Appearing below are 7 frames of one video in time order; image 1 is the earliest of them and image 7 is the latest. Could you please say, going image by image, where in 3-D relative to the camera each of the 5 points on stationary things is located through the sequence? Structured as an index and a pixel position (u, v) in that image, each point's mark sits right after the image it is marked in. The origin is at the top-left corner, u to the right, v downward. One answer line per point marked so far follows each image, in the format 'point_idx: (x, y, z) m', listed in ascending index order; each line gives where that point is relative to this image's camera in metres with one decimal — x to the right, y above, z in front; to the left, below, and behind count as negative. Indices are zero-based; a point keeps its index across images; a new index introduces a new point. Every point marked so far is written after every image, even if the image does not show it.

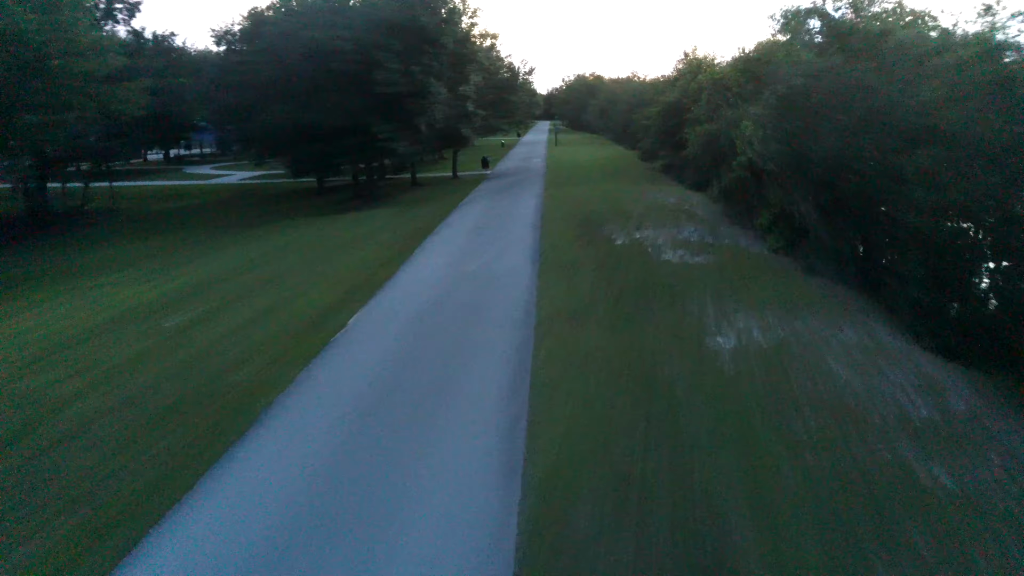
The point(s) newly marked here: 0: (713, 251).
0: (+4.1, +0.8, +16.0) m
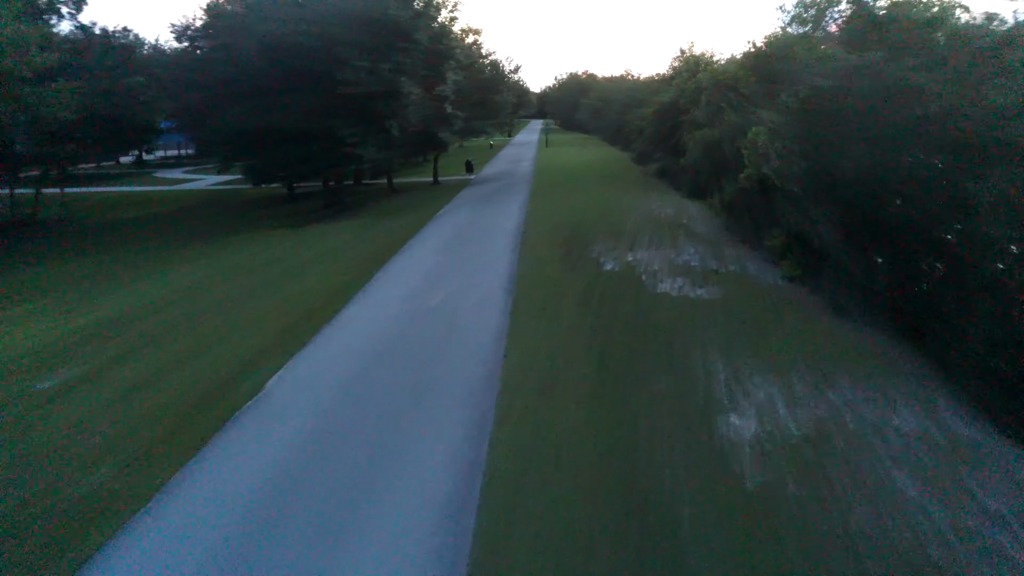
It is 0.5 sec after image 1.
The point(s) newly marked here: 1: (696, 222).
0: (+3.6, +0.2, +13.7) m
1: (+4.5, +1.5, +19.4) m
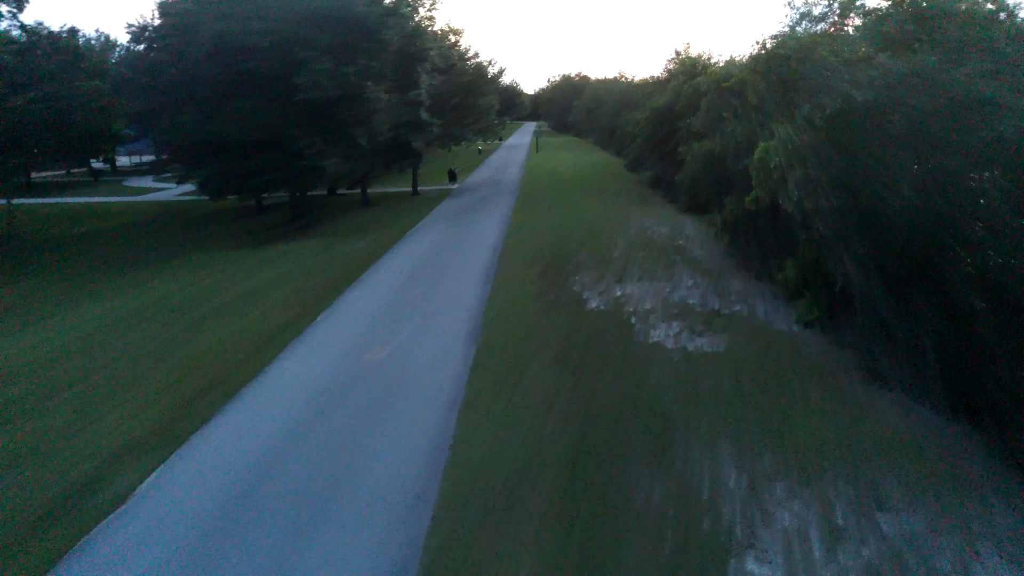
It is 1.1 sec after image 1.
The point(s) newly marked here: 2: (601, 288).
0: (+3.1, -0.5, +11.5) m
1: (+3.9, +0.9, +17.2) m
2: (+1.5, 0.0, +13.9) m
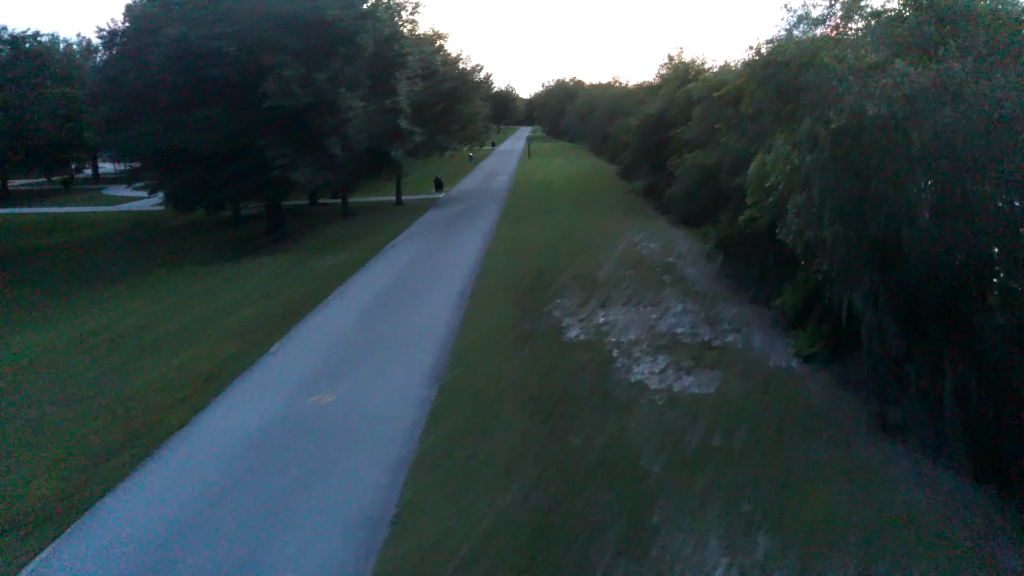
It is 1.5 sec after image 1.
0: (+2.7, -0.9, +10.4) m
1: (+3.5, +0.4, +16.1) m
2: (+1.1, -0.4, +12.8) m
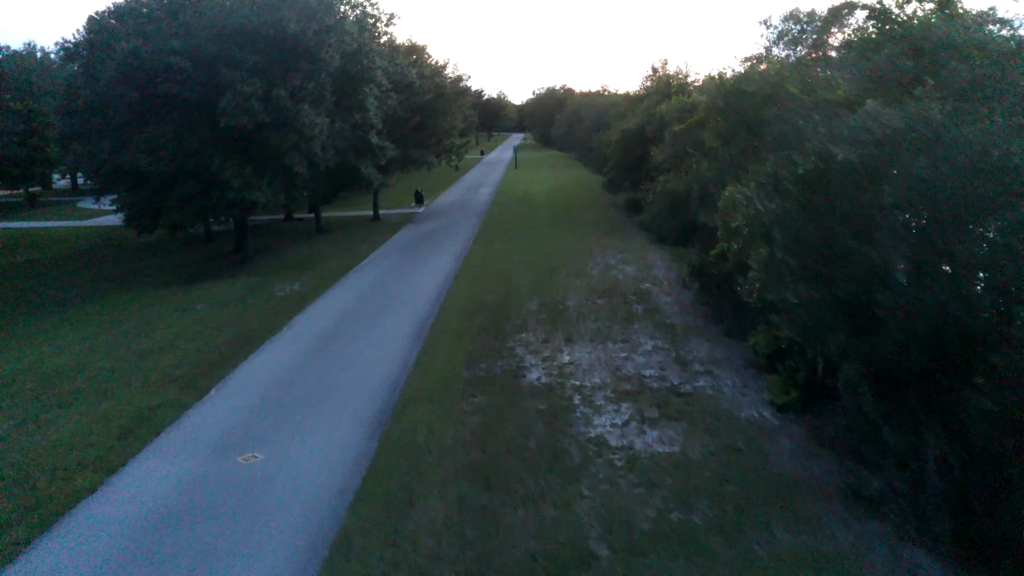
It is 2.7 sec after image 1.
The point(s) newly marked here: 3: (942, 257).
0: (+2.1, -1.4, +9.6) m
1: (+2.8, -0.1, +15.3) m
2: (+0.5, -1.0, +12.0) m
3: (+3.4, +0.2, +6.2) m
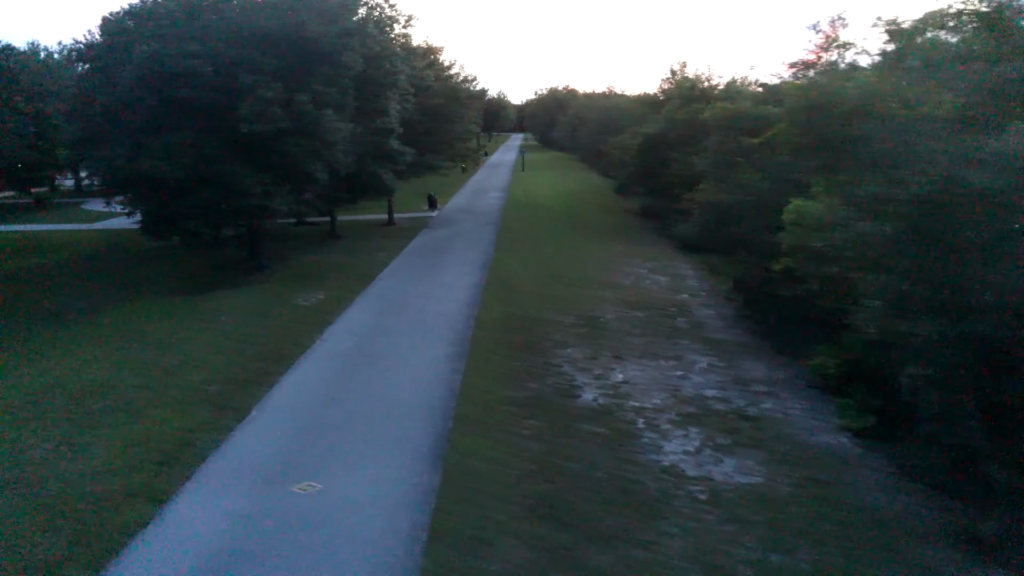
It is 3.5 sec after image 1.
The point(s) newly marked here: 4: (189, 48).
0: (+2.8, -1.7, +9.2) m
1: (+3.5, -0.4, +14.9) m
2: (+1.2, -1.2, +11.6) m
3: (+4.1, 0.0, +5.8) m
4: (-8.1, +6.1, +20.1) m
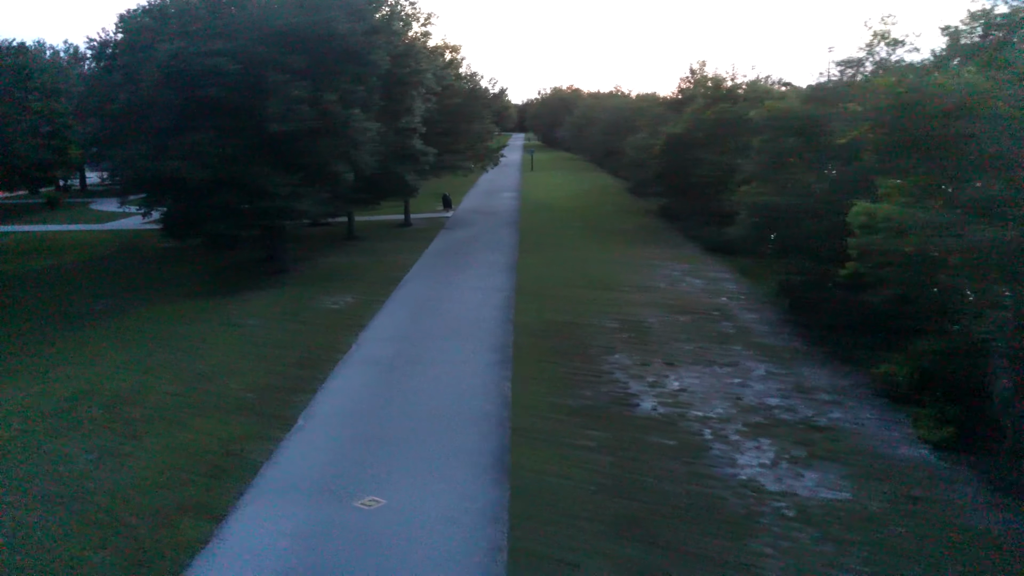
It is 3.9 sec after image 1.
0: (+3.5, -1.7, +8.9) m
1: (+4.3, -0.4, +14.6) m
2: (+1.9, -1.3, +11.2) m
3: (+4.9, -0.1, +5.5) m
4: (-7.4, +6.1, +19.7) m
